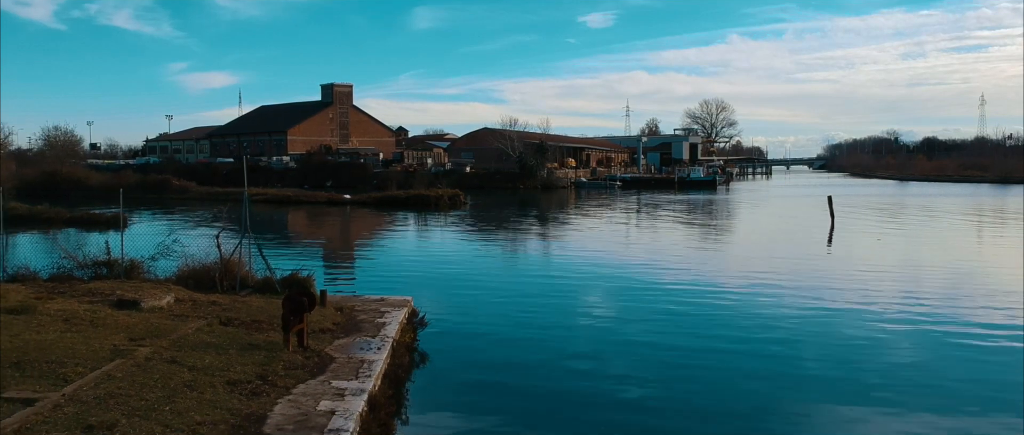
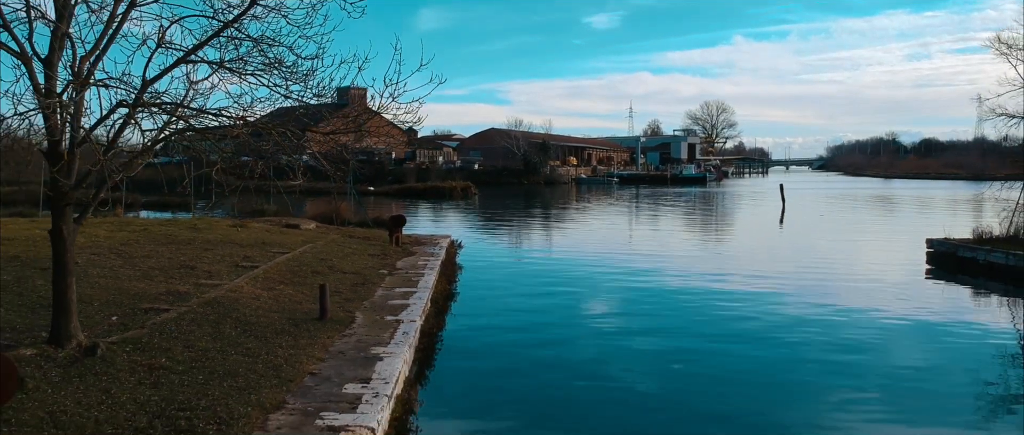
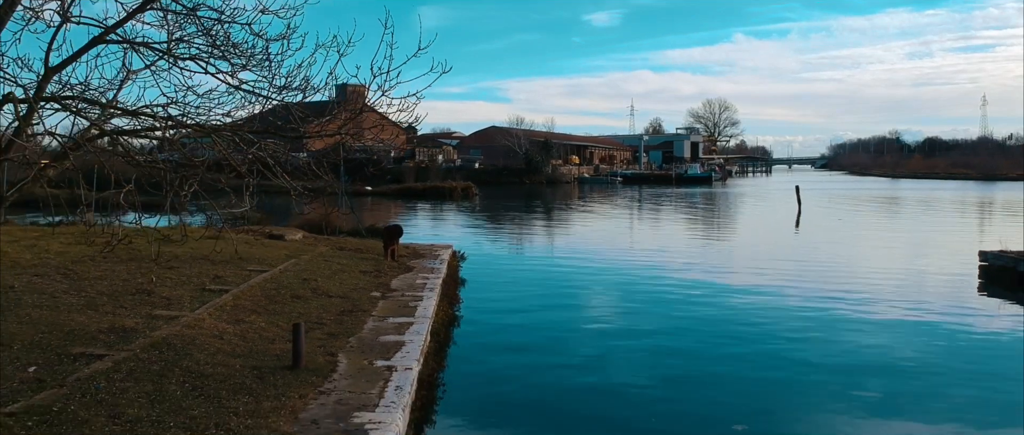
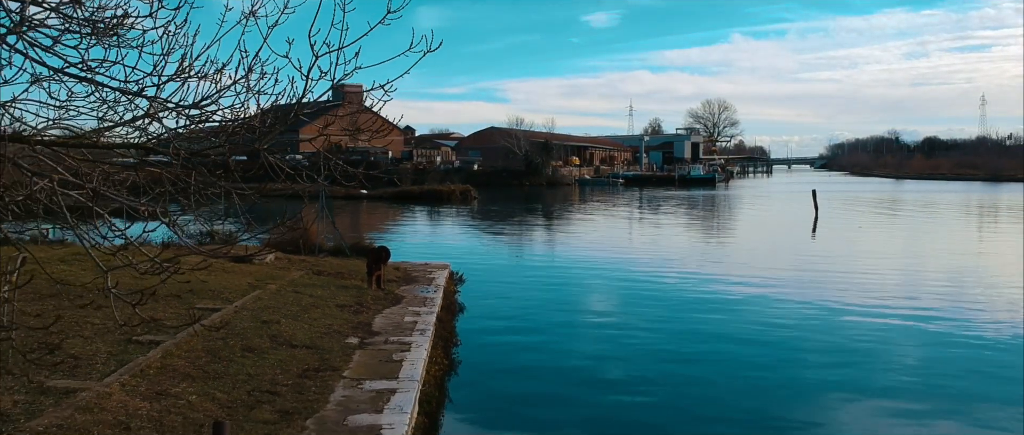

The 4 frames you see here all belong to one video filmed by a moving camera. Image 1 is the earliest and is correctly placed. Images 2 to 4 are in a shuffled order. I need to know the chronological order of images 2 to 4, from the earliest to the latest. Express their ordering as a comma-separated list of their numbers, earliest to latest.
4, 3, 2
